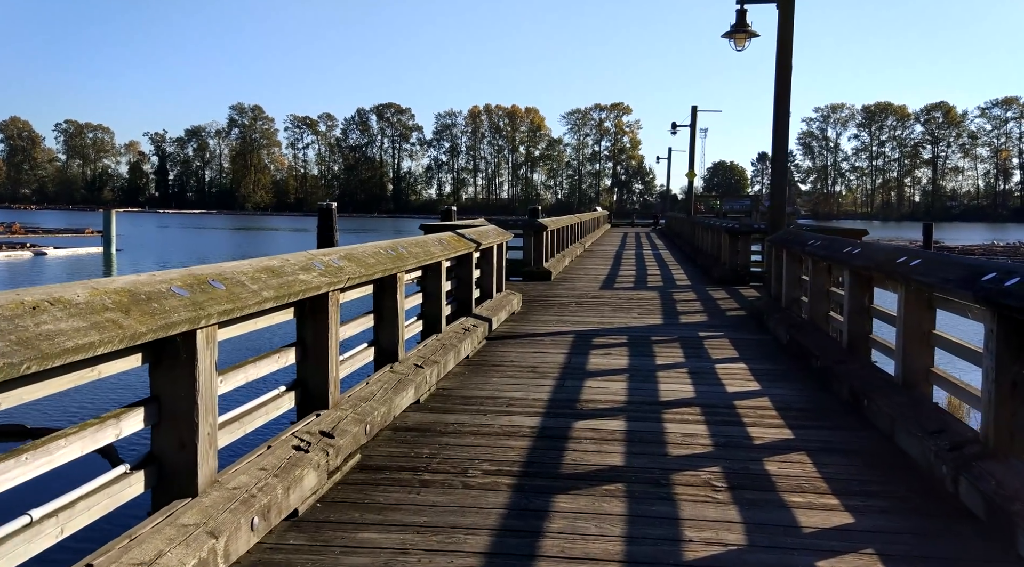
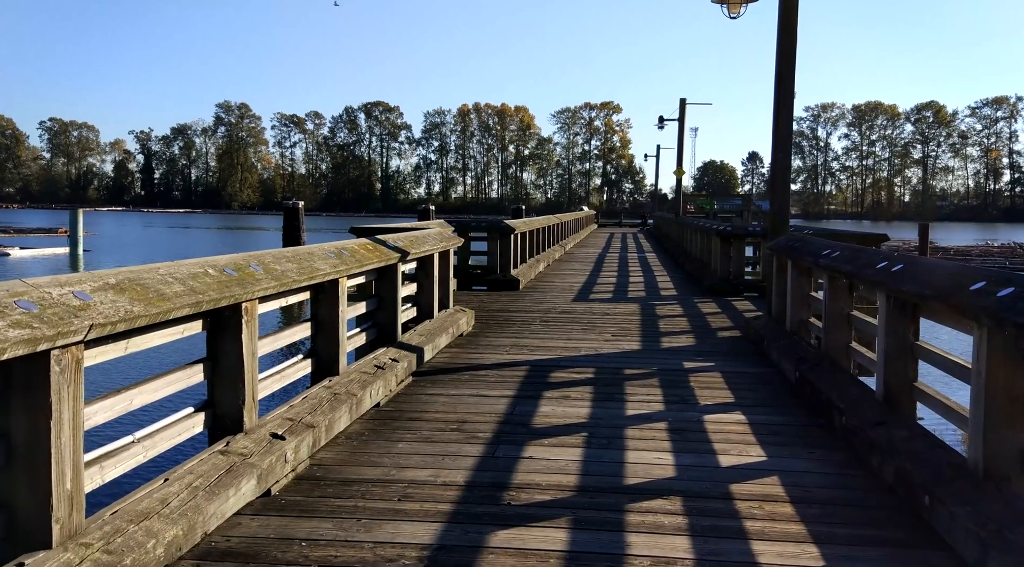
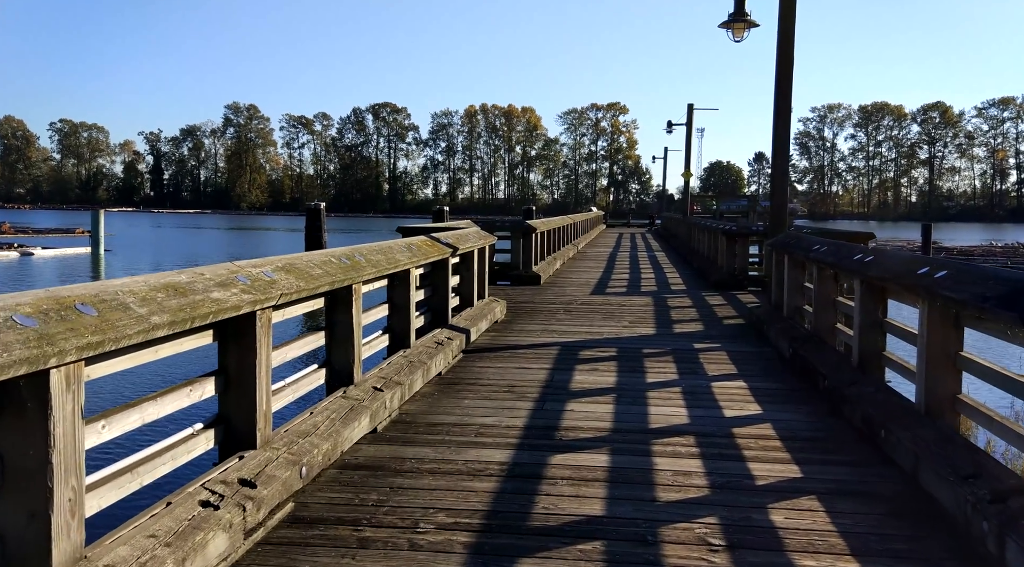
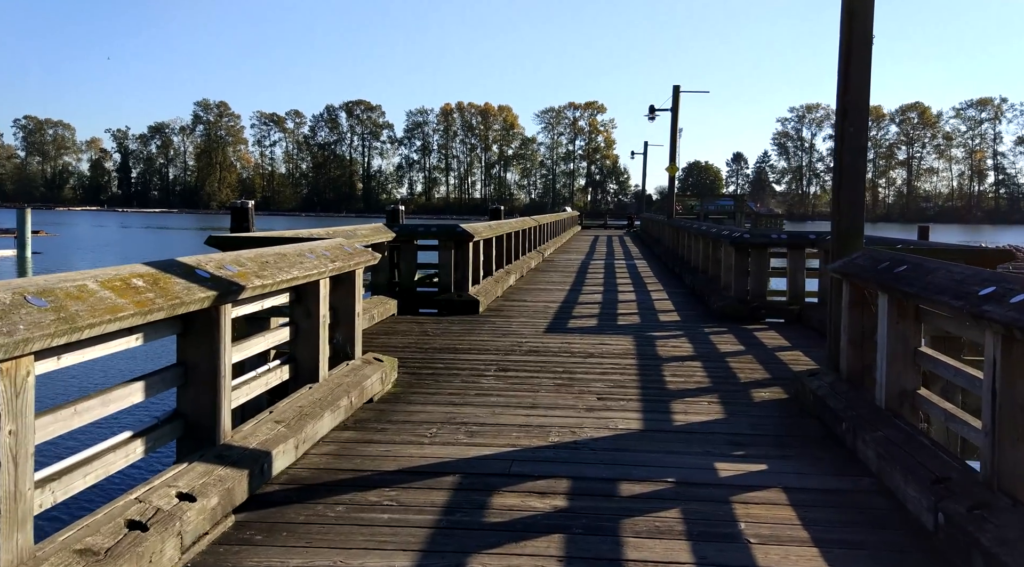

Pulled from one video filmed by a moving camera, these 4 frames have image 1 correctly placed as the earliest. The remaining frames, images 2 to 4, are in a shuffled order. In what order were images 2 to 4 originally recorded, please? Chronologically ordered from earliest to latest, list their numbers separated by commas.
3, 2, 4
